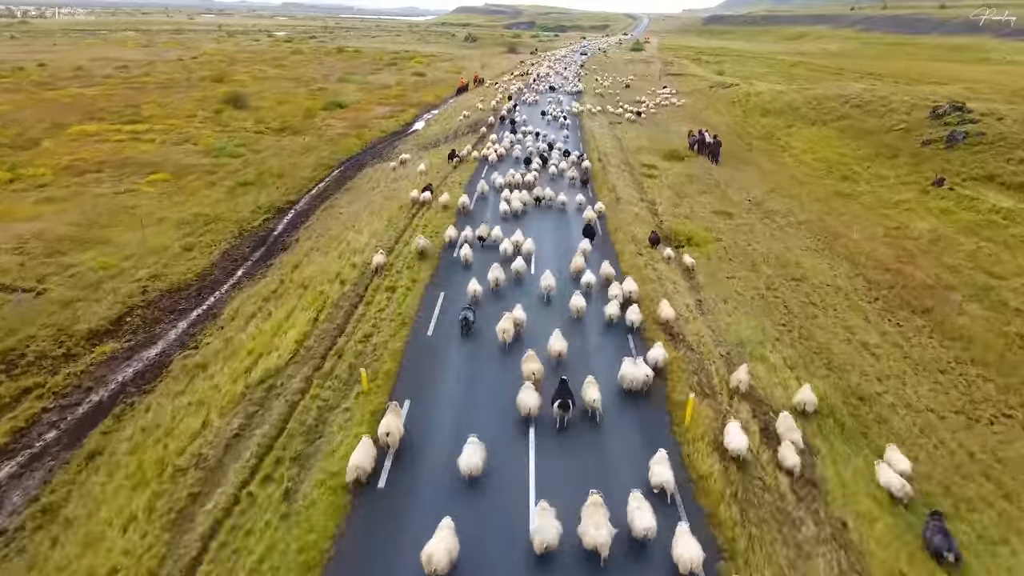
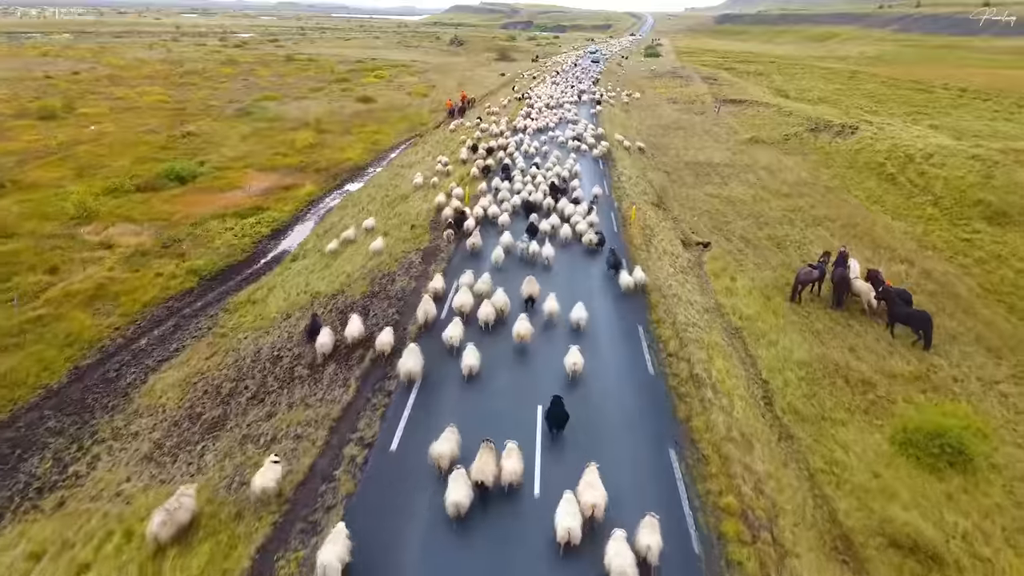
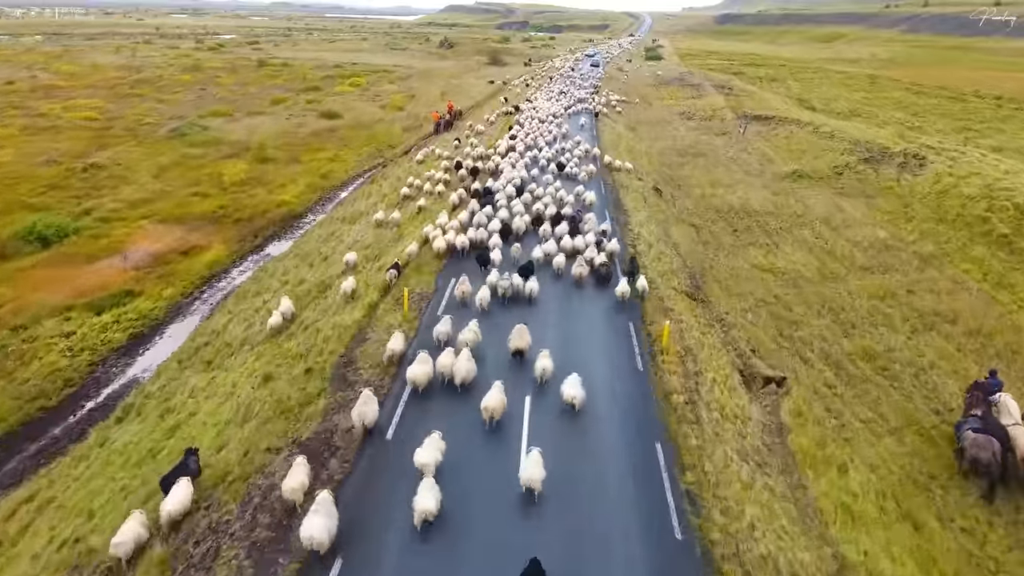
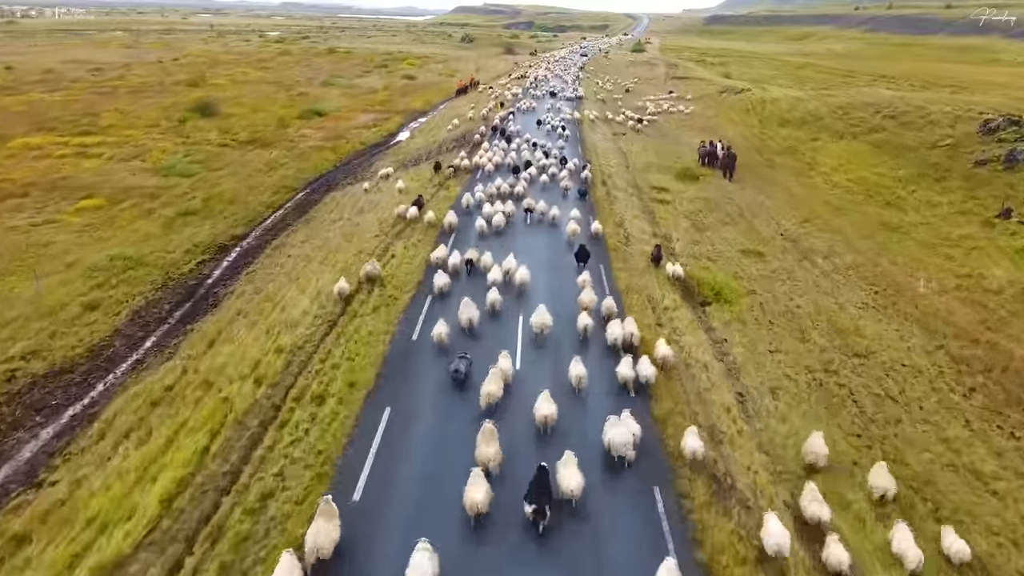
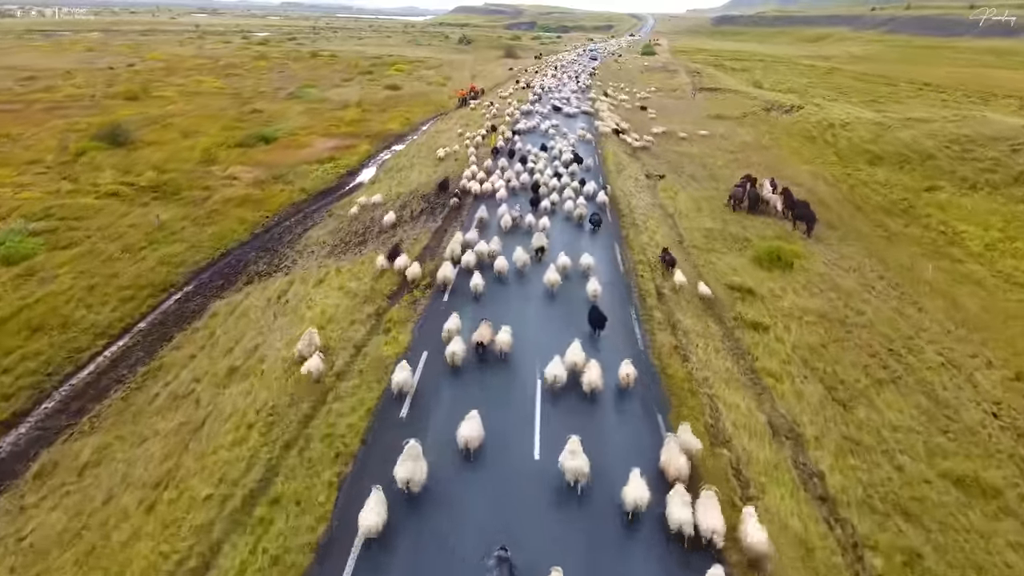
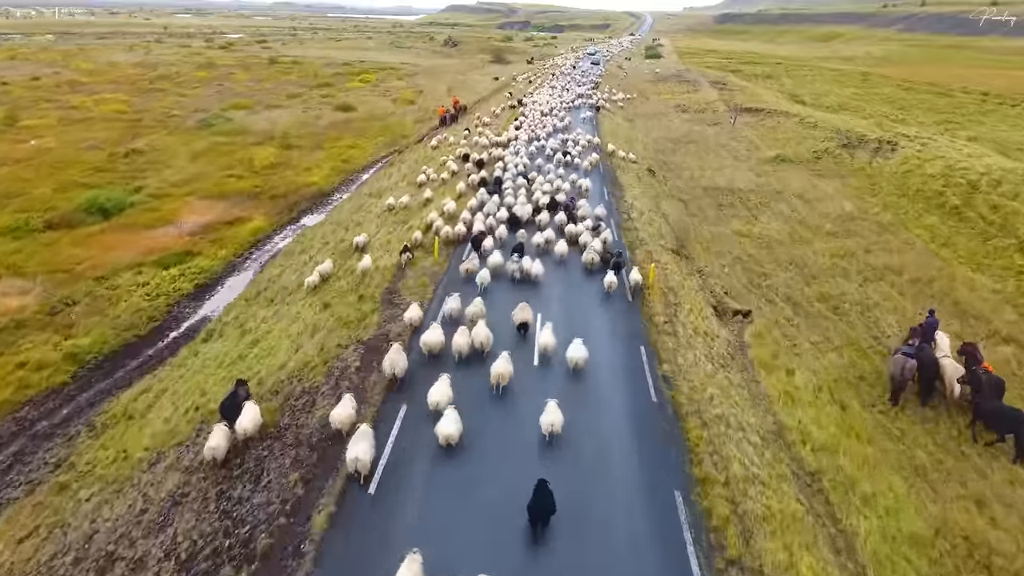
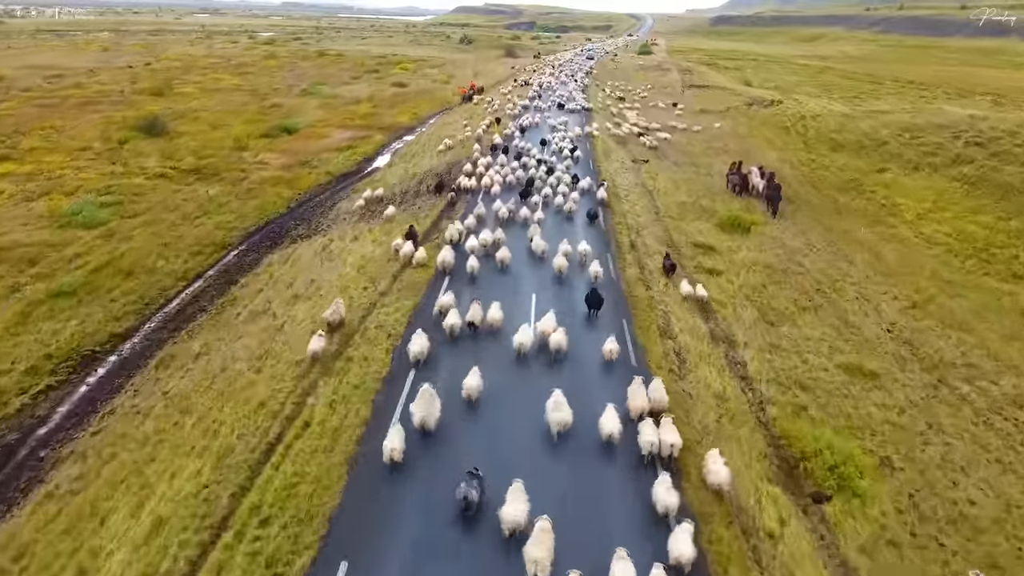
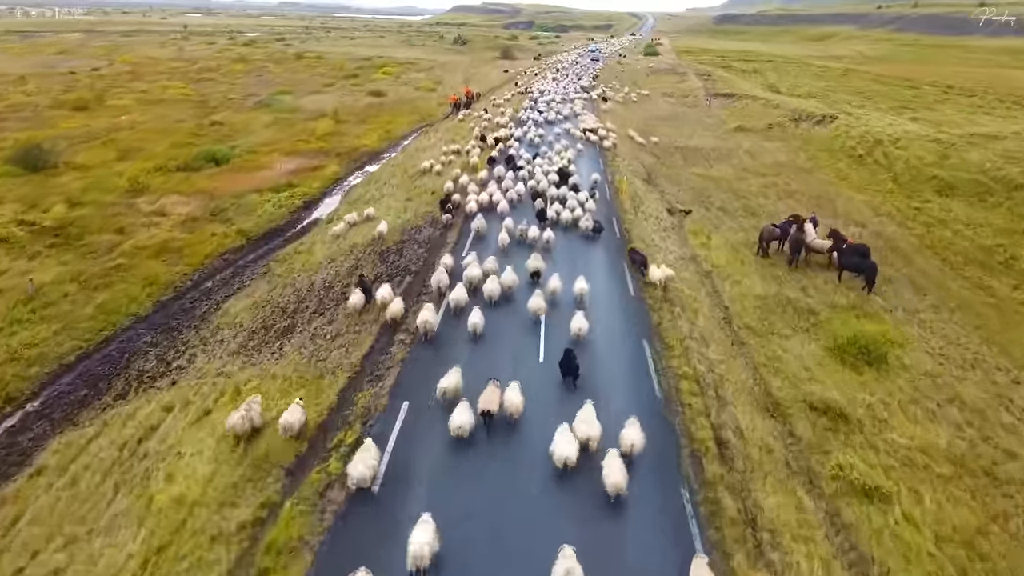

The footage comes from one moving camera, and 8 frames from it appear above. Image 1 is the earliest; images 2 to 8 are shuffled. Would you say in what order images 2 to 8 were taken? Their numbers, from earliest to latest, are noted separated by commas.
4, 7, 5, 8, 2, 6, 3
